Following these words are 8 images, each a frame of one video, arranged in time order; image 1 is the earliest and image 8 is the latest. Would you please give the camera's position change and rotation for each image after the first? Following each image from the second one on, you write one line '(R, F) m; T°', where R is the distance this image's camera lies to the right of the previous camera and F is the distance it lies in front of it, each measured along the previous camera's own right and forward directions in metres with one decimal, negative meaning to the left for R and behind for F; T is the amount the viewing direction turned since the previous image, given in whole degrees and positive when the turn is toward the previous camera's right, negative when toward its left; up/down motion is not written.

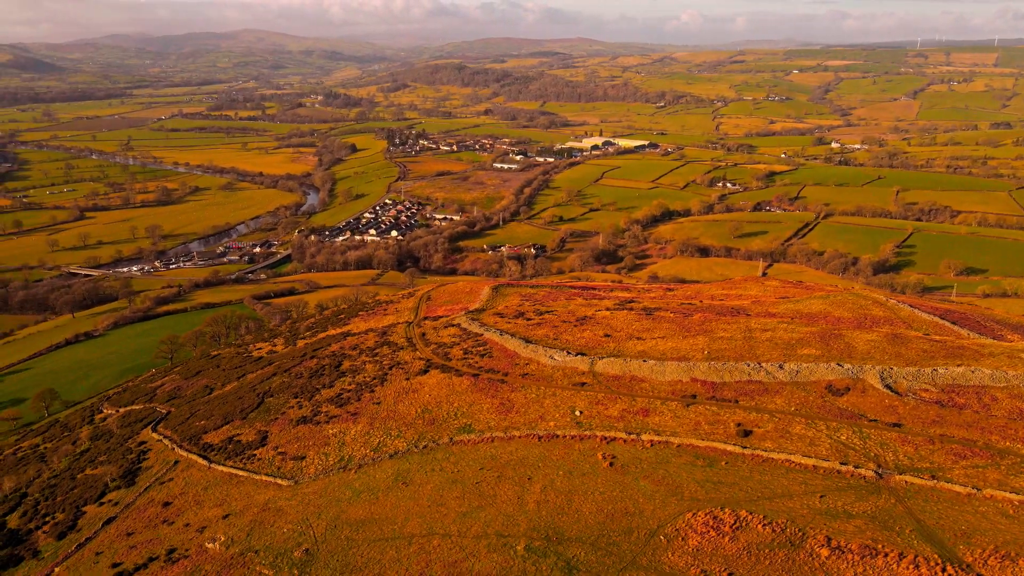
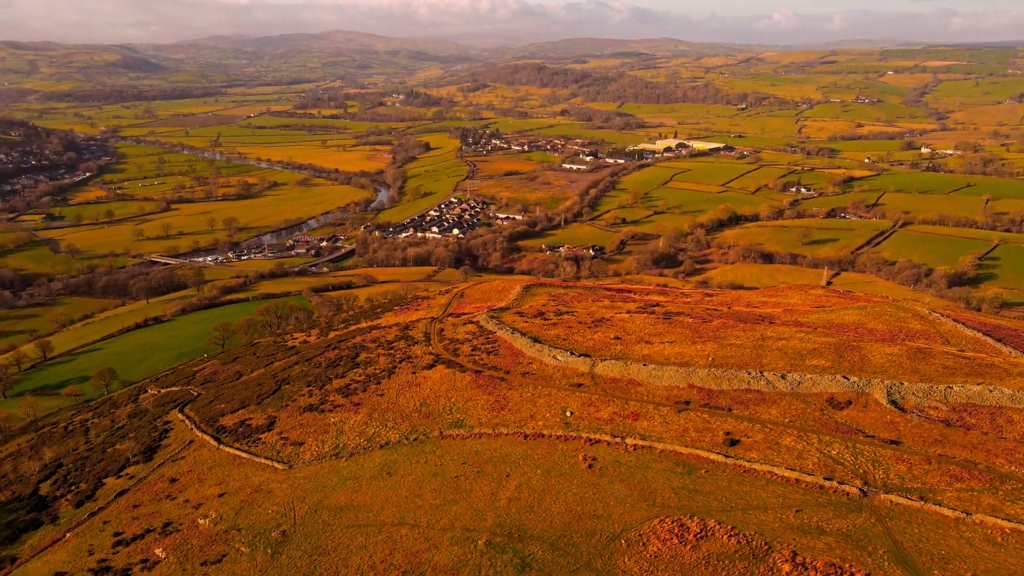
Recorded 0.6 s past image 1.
(+2.4, 0.0) m; -6°
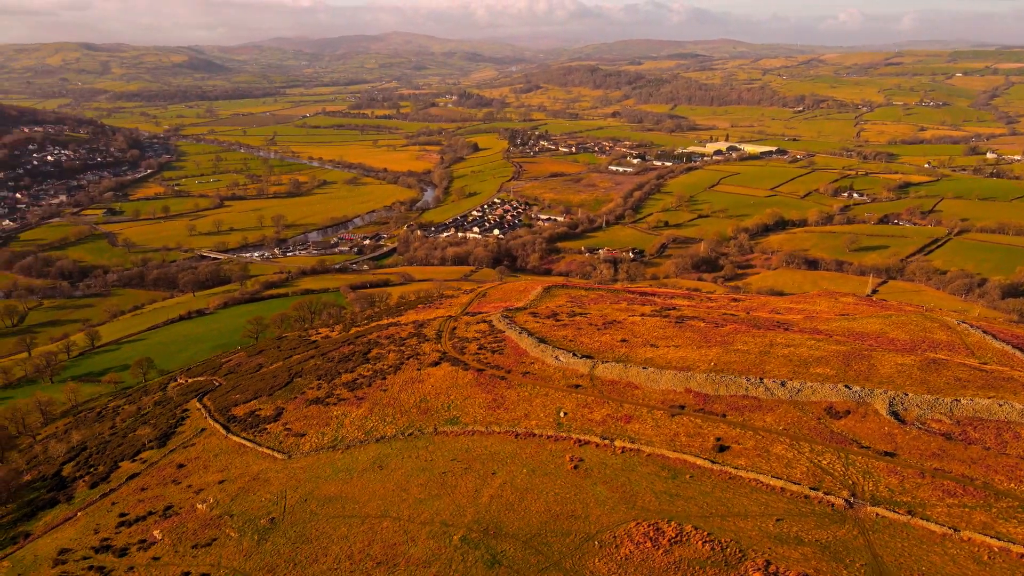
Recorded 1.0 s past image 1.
(+1.6, -0.1) m; -4°
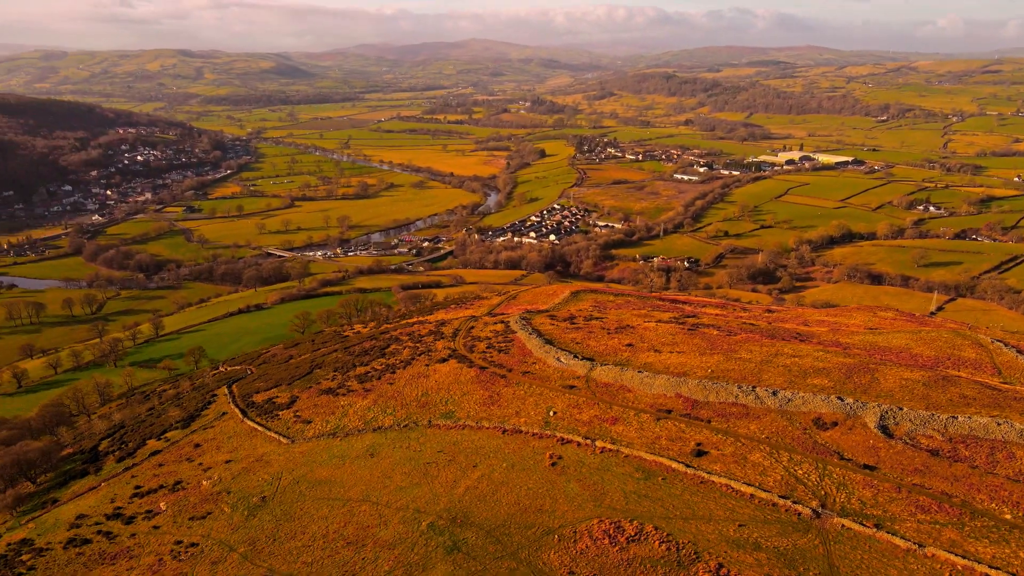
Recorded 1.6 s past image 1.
(+2.3, -0.5) m; -5°
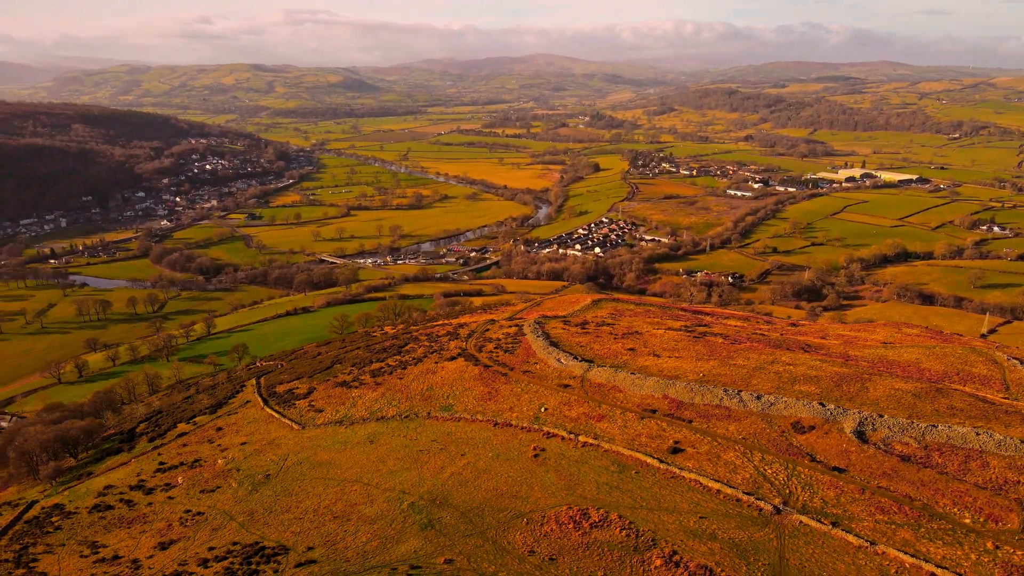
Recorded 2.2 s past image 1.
(+2.0, -1.1) m; -4°
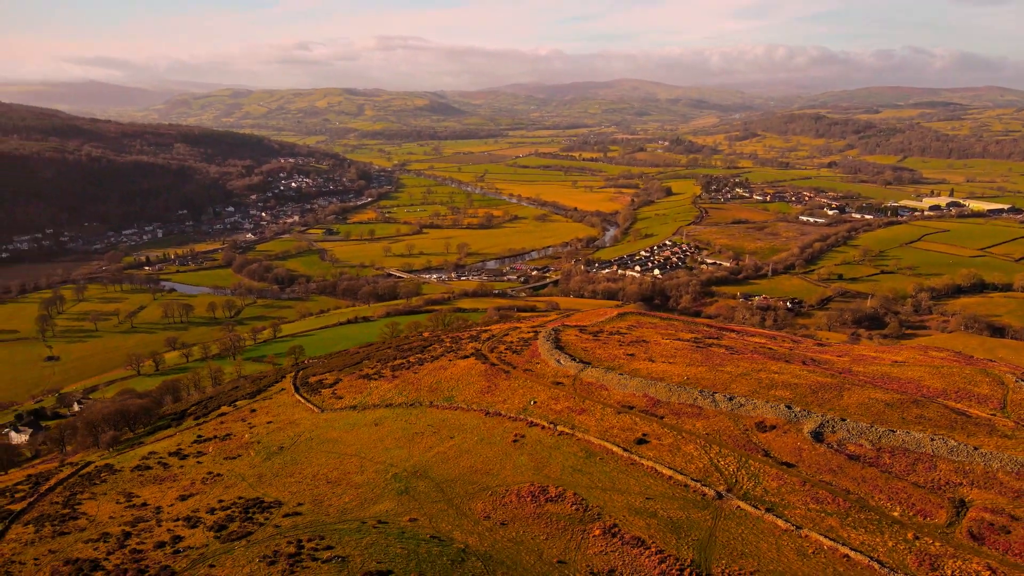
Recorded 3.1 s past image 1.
(+2.9, -2.1) m; -6°
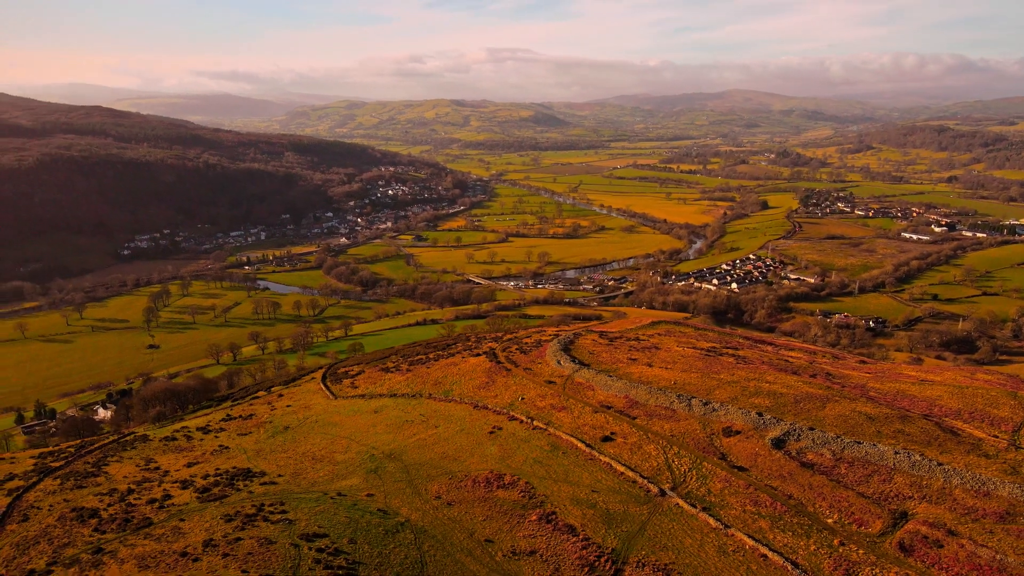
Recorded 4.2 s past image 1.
(+3.9, -1.0) m; -8°
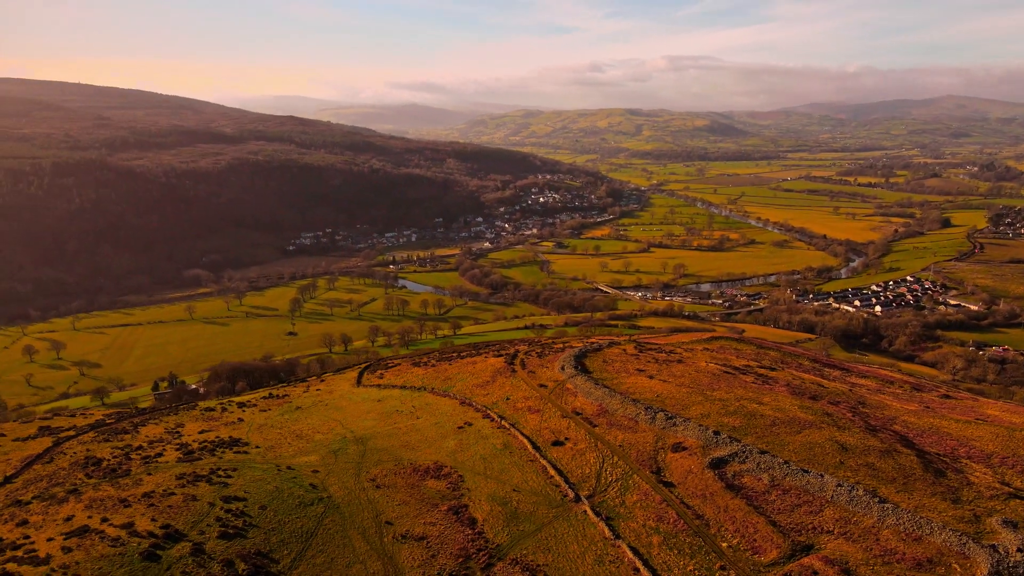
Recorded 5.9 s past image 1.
(+6.5, 0.0) m; -13°
